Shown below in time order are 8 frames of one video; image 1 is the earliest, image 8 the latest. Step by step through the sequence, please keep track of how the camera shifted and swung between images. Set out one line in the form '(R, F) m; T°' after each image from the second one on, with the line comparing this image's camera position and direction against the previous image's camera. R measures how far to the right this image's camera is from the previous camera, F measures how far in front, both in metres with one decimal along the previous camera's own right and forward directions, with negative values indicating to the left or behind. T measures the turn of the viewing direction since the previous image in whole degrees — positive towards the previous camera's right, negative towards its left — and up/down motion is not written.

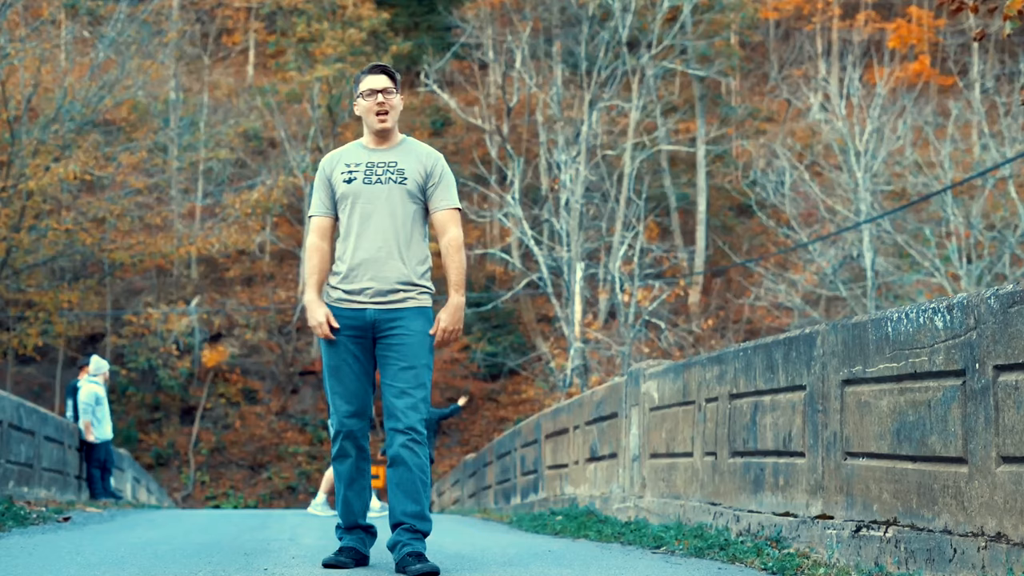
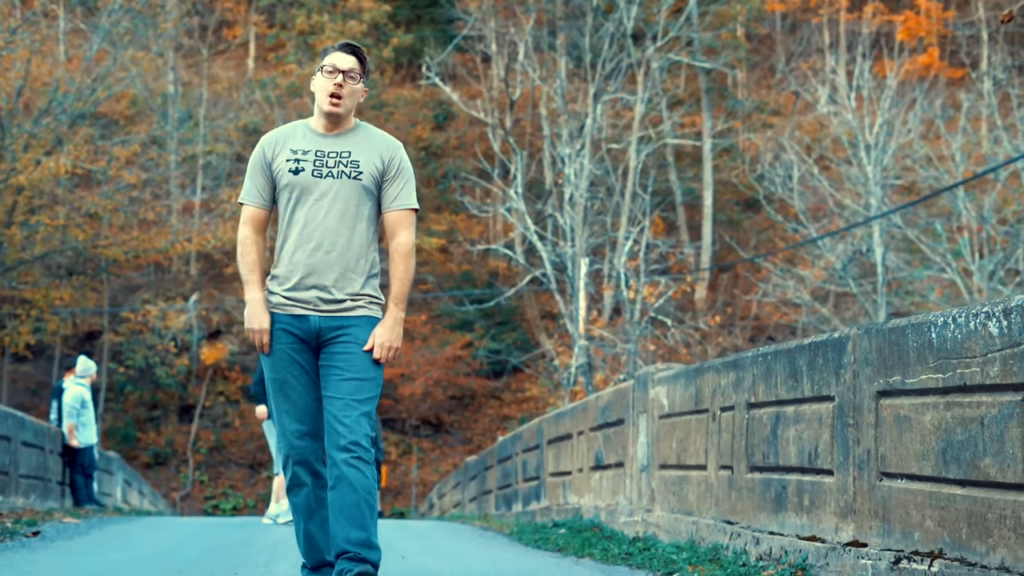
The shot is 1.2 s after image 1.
(0.0, +0.6) m; 0°
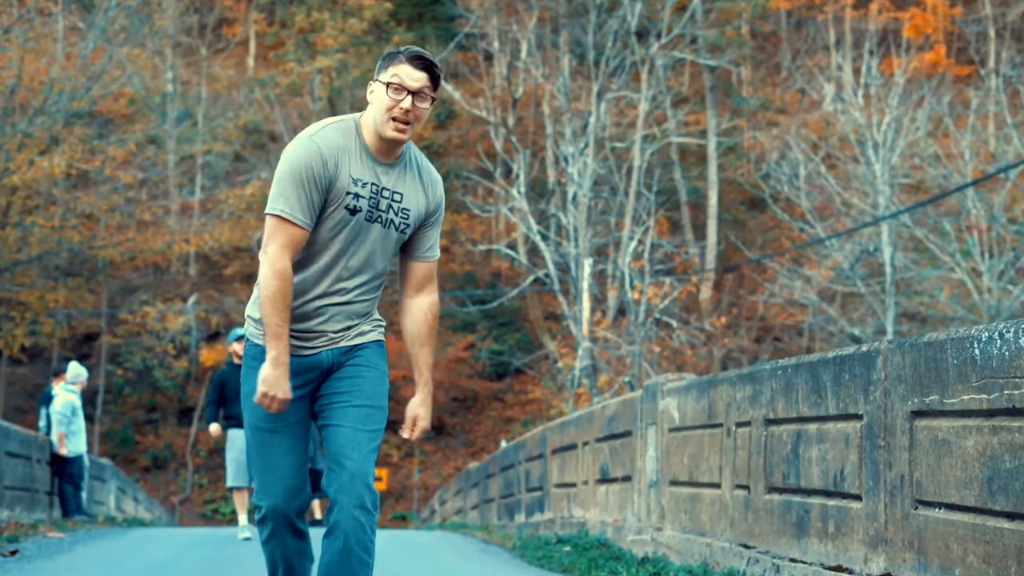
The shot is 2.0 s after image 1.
(0.0, +0.4) m; 0°
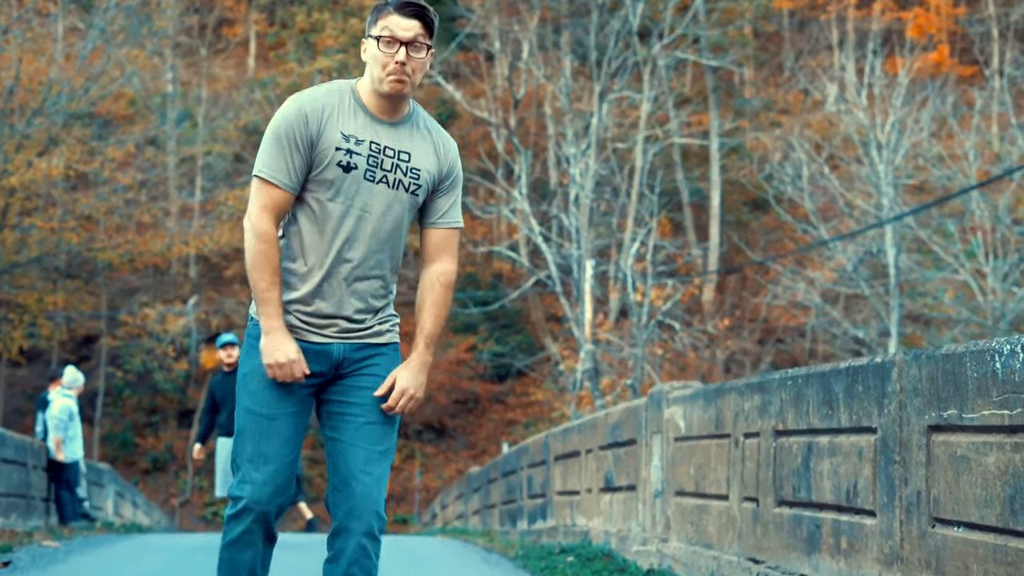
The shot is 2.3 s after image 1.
(0.0, +0.2) m; 0°
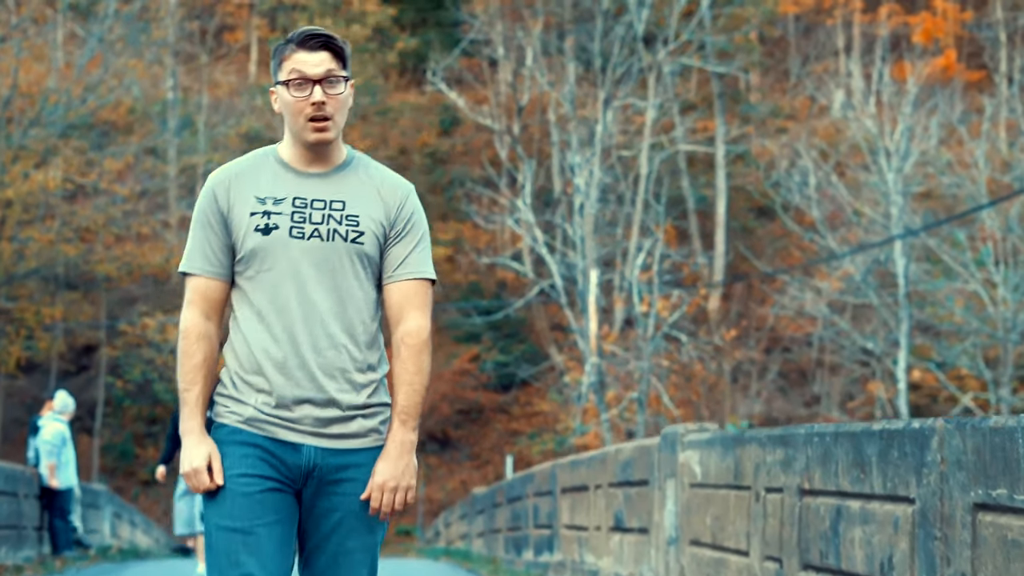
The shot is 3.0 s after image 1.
(0.0, +0.4) m; 0°
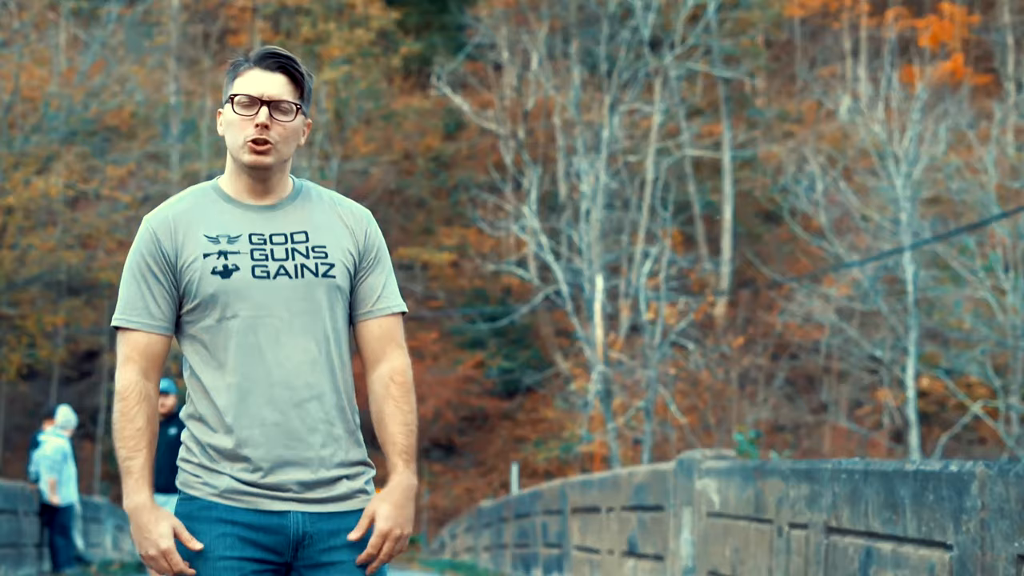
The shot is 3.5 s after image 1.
(0.0, +0.2) m; 0°
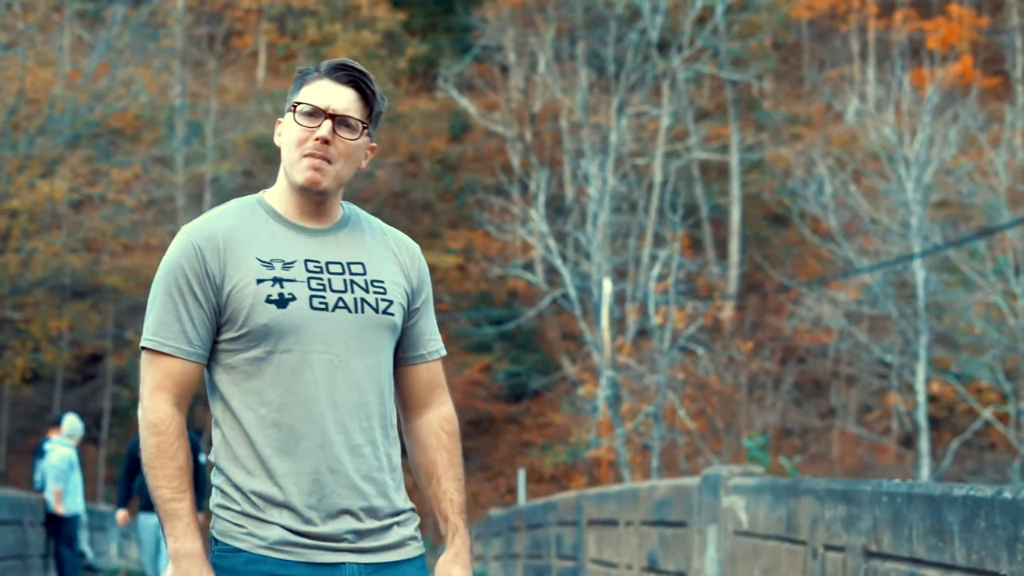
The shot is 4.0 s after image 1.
(-0.1, +0.2) m; 0°
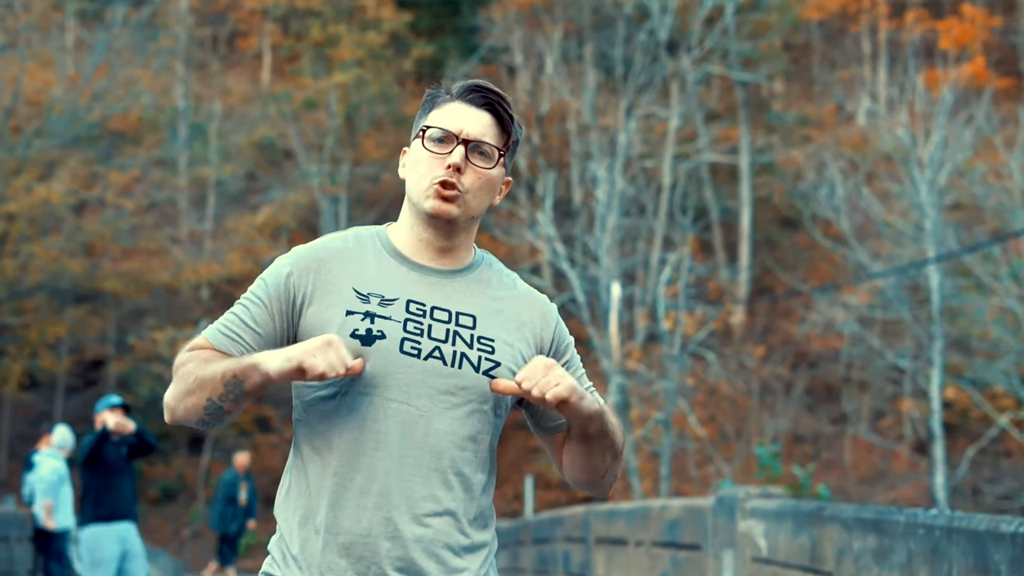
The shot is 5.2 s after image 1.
(0.0, +0.5) m; 0°
